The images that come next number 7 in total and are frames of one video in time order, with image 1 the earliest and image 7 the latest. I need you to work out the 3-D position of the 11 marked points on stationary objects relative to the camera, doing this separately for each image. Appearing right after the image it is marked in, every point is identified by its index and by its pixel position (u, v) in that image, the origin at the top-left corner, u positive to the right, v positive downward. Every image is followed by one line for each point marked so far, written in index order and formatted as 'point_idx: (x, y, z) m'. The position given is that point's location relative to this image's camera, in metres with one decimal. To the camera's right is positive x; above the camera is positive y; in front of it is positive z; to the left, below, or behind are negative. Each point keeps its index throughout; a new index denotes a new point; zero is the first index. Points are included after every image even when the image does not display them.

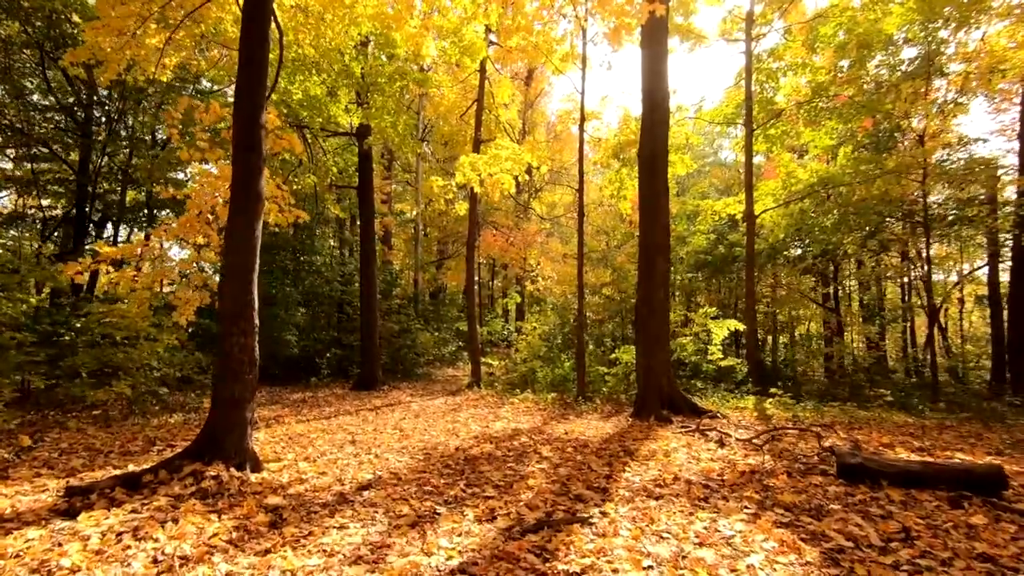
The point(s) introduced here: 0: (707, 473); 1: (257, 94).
0: (+1.6, -1.5, +4.4) m
1: (-2.2, +1.6, +4.6) m
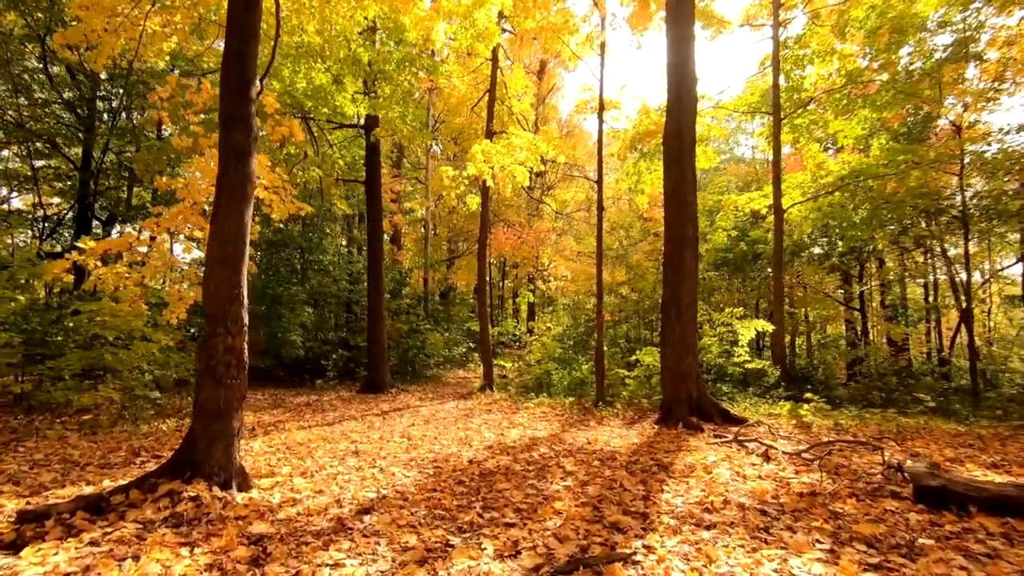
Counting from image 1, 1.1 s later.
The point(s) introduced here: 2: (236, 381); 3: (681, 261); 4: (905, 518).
0: (+1.7, -1.5, +3.8) m
1: (-2.0, +1.7, +4.1) m
2: (-2.0, -0.7, +3.9) m
3: (+2.4, +0.4, +7.7) m
4: (+2.4, -1.4, +3.3) m
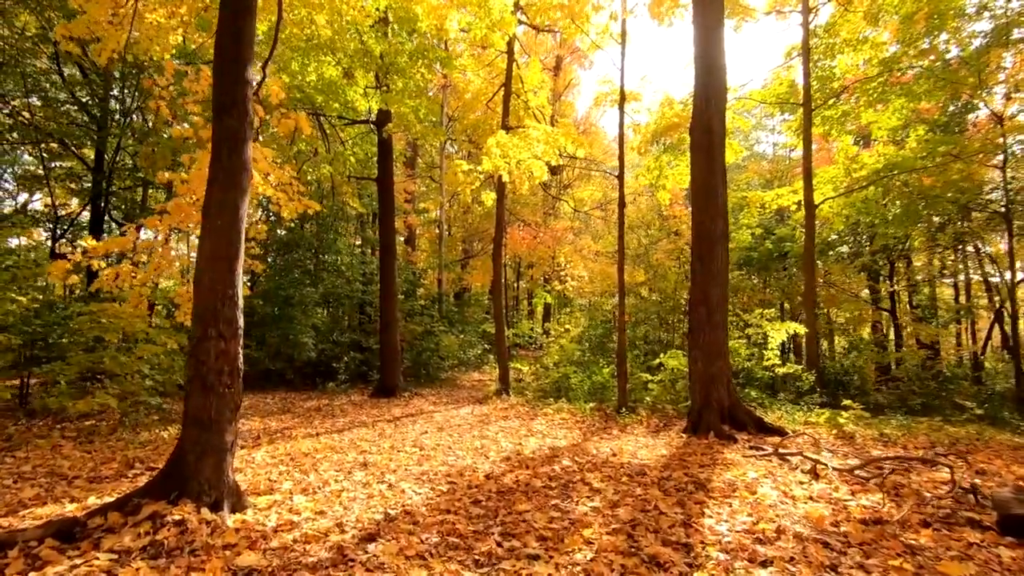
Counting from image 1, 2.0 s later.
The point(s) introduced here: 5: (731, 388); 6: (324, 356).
0: (+1.9, -1.4, +3.3) m
1: (-1.9, +1.7, +3.7) m
2: (-1.8, -0.7, +3.5) m
3: (+2.7, +0.4, +7.2) m
4: (+2.6, -1.4, +2.8) m
5: (+2.9, -1.3, +7.2) m
6: (-4.4, -1.6, +12.7) m
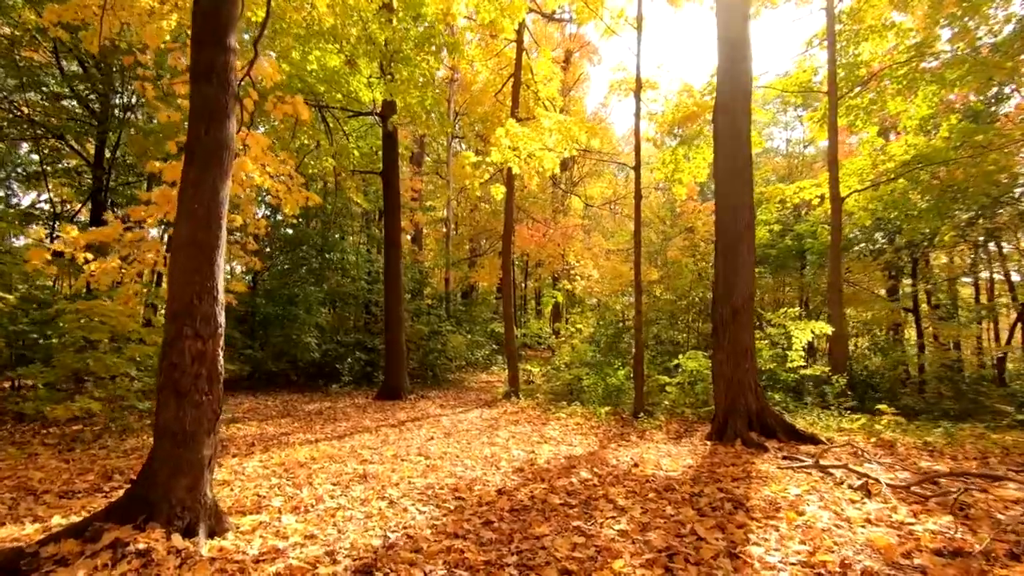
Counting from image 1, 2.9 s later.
0: (+2.0, -1.4, +2.9) m
1: (-1.8, +1.7, +3.3) m
2: (-1.8, -0.6, +3.1) m
3: (+2.8, +0.5, +6.7) m
4: (+2.6, -1.4, +2.4) m
5: (+3.1, -1.3, +6.7) m
6: (-4.2, -1.6, +12.3) m
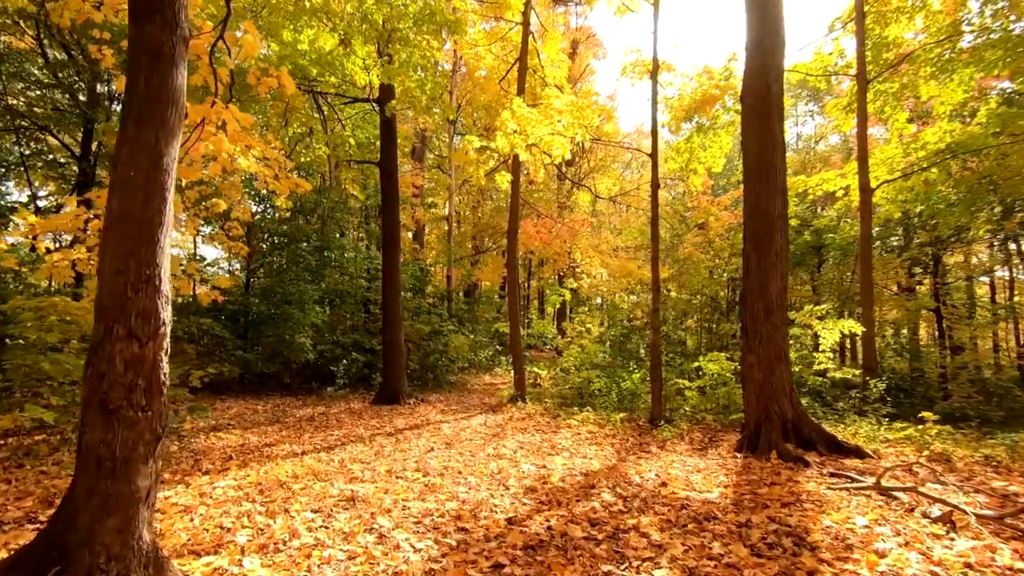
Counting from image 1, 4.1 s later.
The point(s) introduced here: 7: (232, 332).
0: (+2.1, -1.4, +2.2) m
1: (-1.7, +1.8, +2.6) m
2: (-1.7, -0.6, +2.5) m
3: (+2.9, +0.5, +6.1) m
4: (+2.7, -1.3, +1.7) m
5: (+3.2, -1.2, +6.1) m
6: (-4.1, -1.5, +11.7) m
7: (-5.9, -0.9, +11.4) m
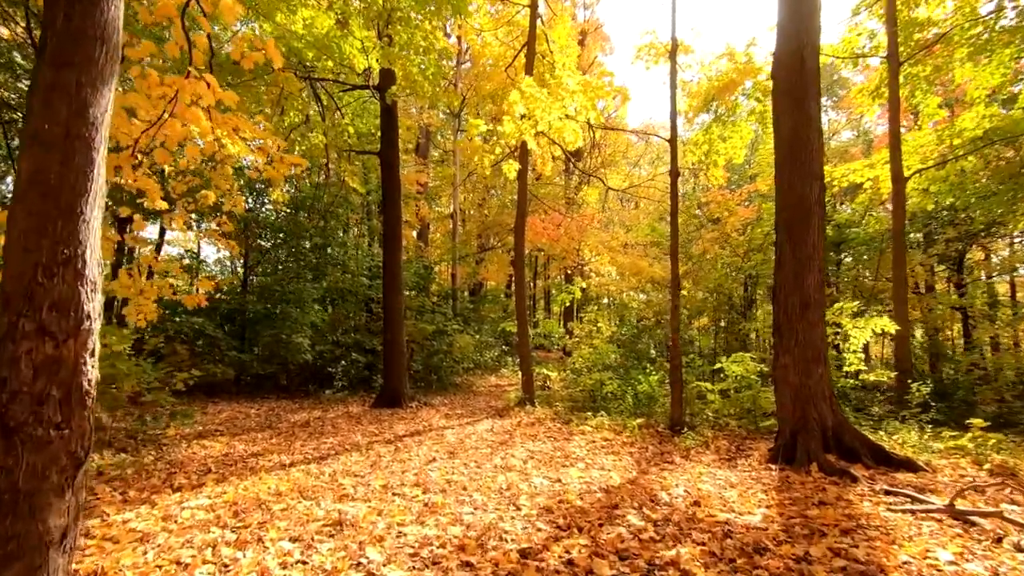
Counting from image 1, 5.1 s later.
0: (+2.1, -1.3, +1.6) m
1: (-1.6, +1.8, +2.1) m
2: (-1.6, -0.5, +1.9) m
3: (+3.0, +0.6, +5.5) m
4: (+2.8, -1.2, +1.1) m
5: (+3.3, -1.2, +5.5) m
6: (-3.9, -1.5, +11.2) m
7: (-5.8, -0.9, +10.9) m
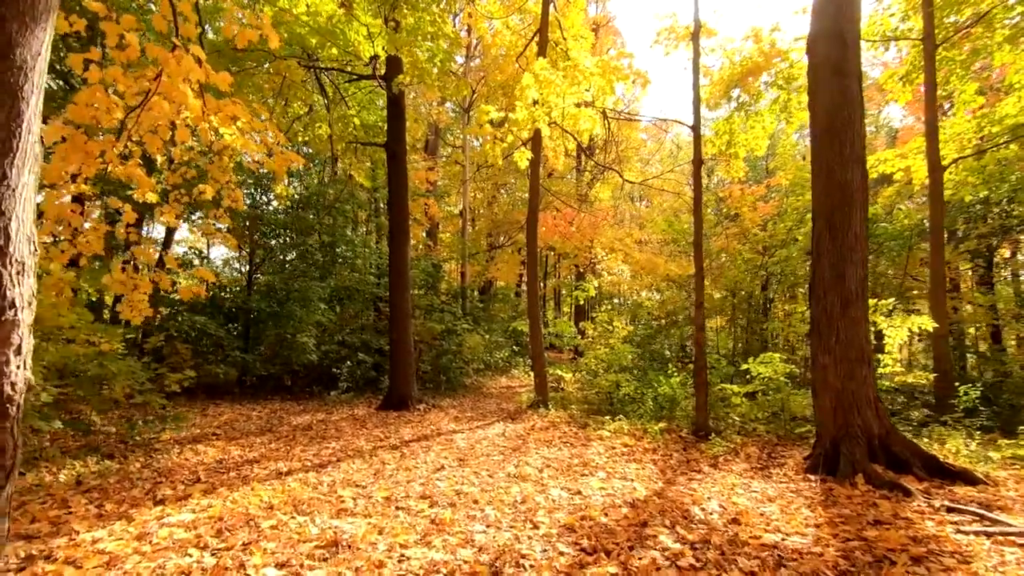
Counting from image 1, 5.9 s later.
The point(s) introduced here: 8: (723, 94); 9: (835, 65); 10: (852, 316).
0: (+2.2, -1.2, +1.2) m
1: (-1.5, +1.9, +1.7) m
2: (-1.5, -0.5, +1.5) m
3: (+3.1, +0.6, +5.0) m
4: (+2.8, -1.2, +0.7) m
5: (+3.4, -1.1, +5.0) m
6: (-3.7, -1.4, +10.8) m
7: (-5.5, -0.8, +10.6) m
8: (+3.5, +3.2, +8.9) m
9: (+3.1, +2.1, +5.1) m
10: (+3.1, -0.2, +5.0) m
